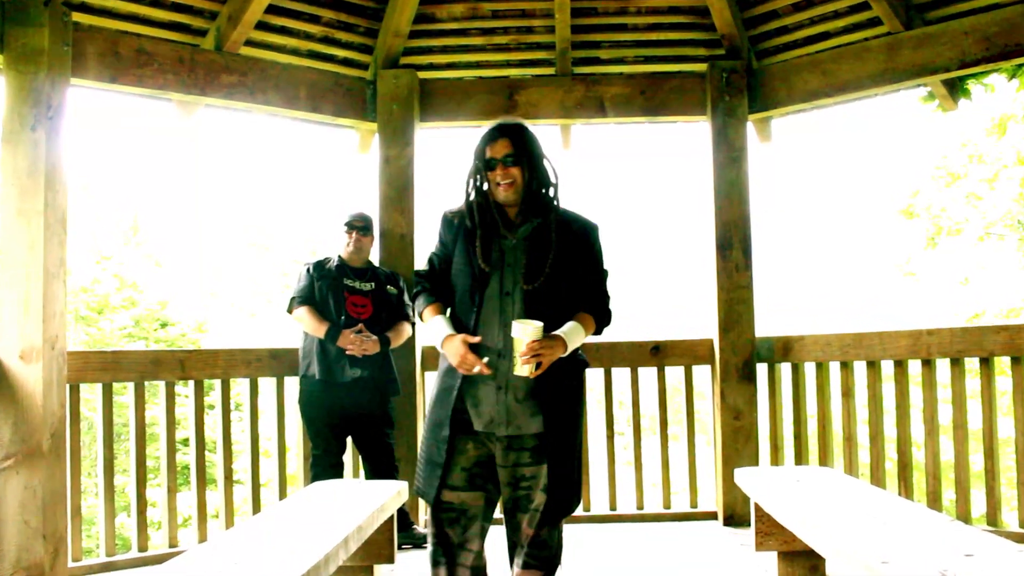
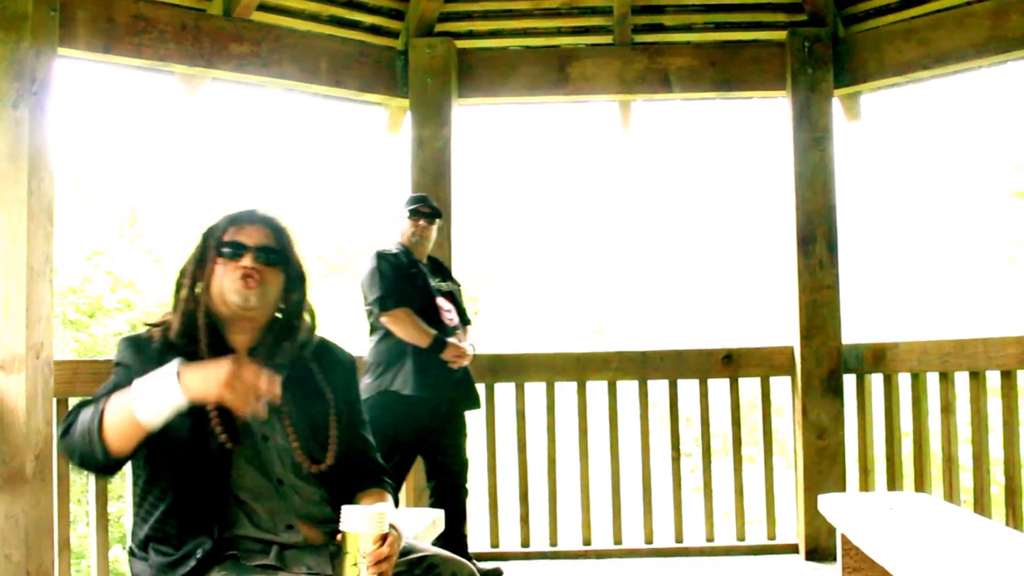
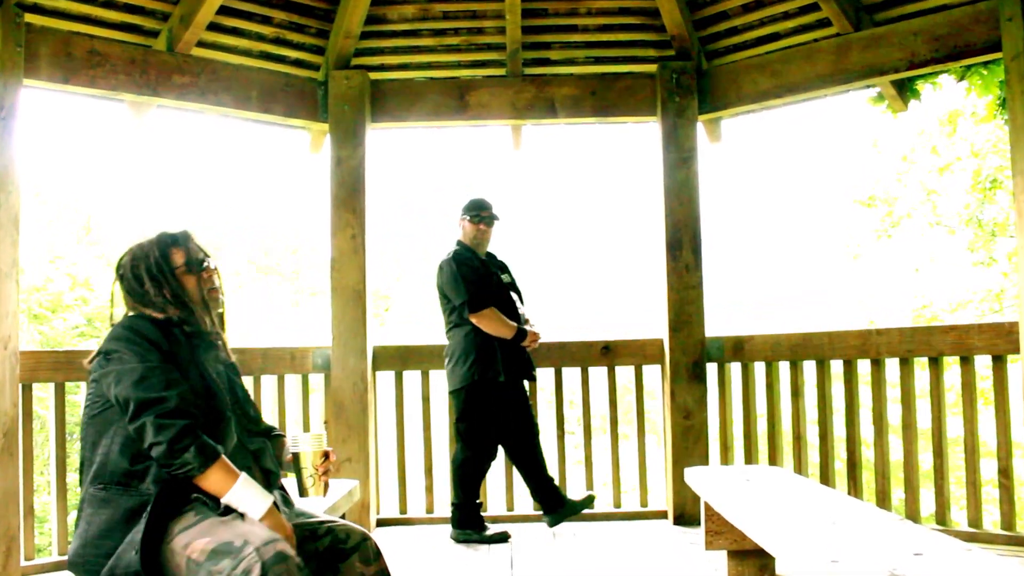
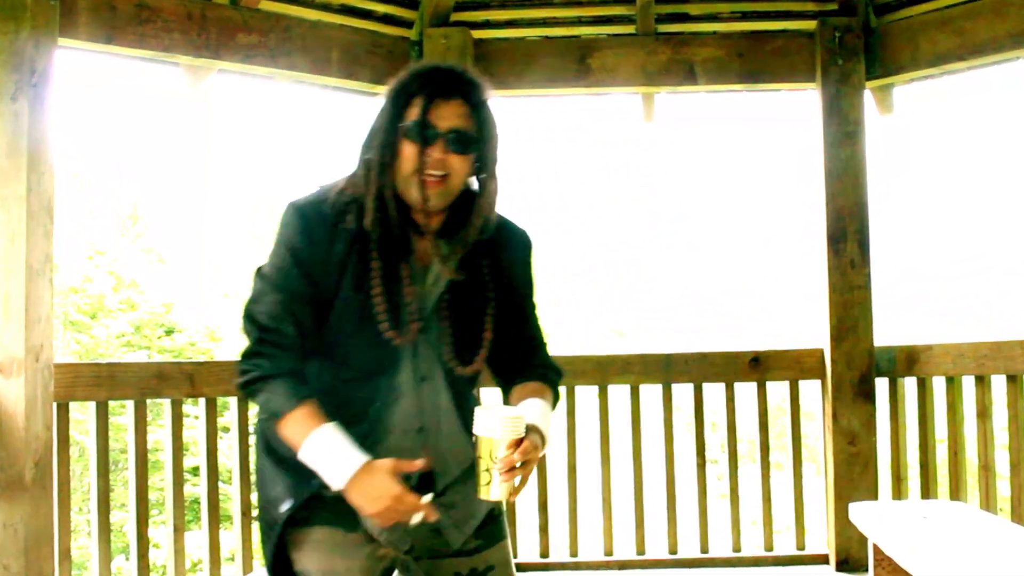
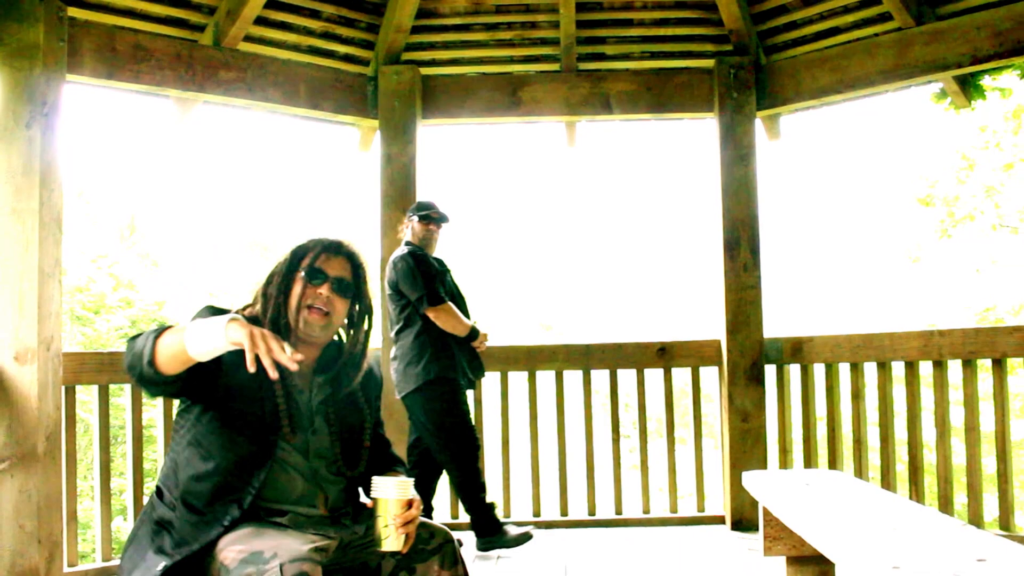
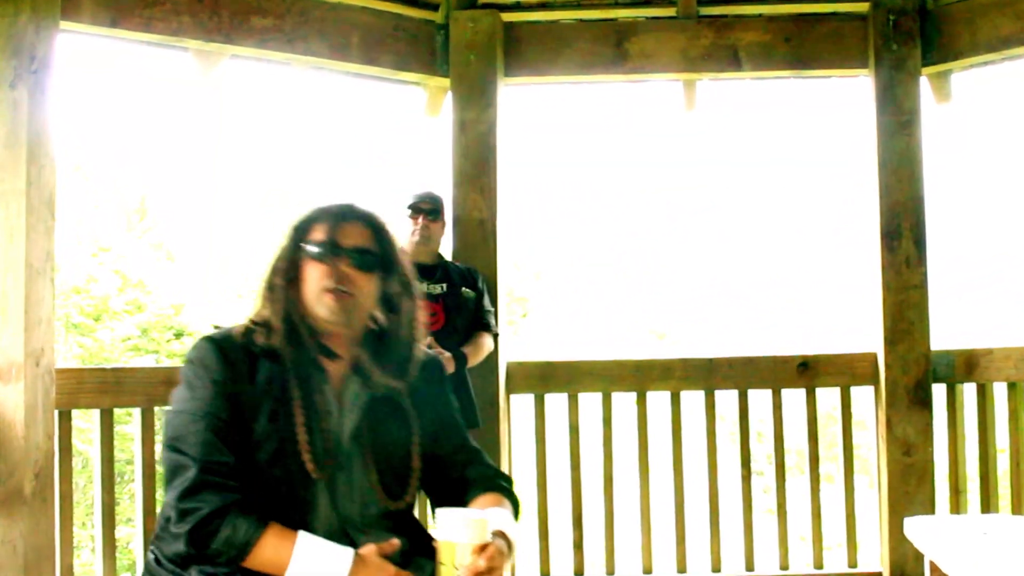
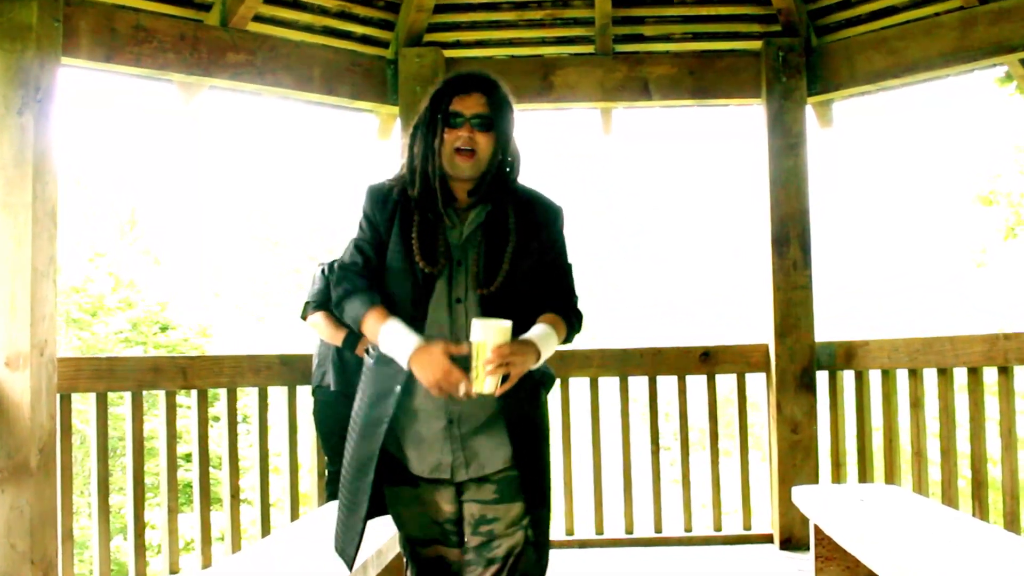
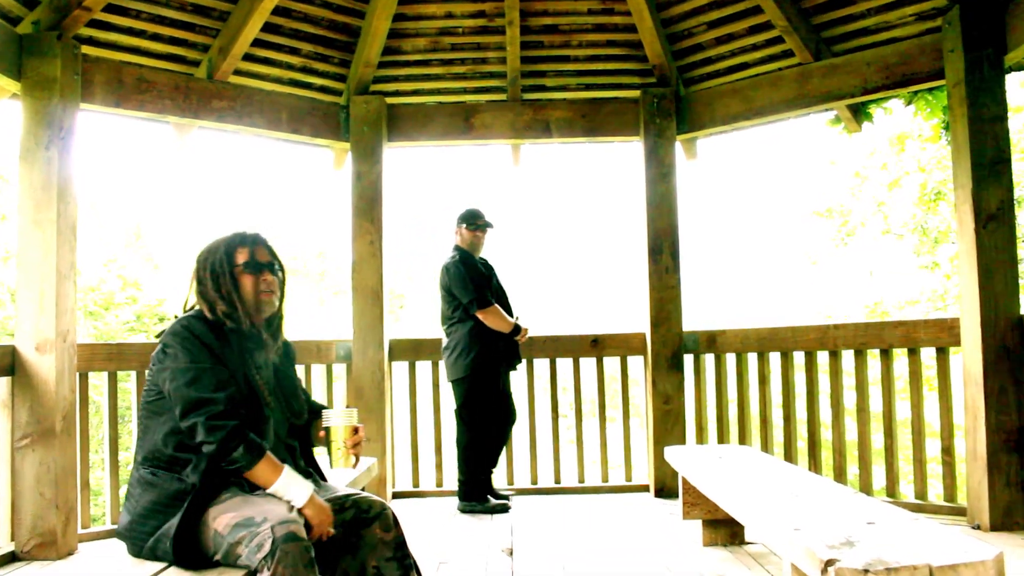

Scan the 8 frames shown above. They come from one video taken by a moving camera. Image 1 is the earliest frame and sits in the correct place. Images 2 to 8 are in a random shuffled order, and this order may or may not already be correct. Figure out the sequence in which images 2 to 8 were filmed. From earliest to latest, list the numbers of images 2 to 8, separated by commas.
7, 4, 6, 2, 5, 8, 3
